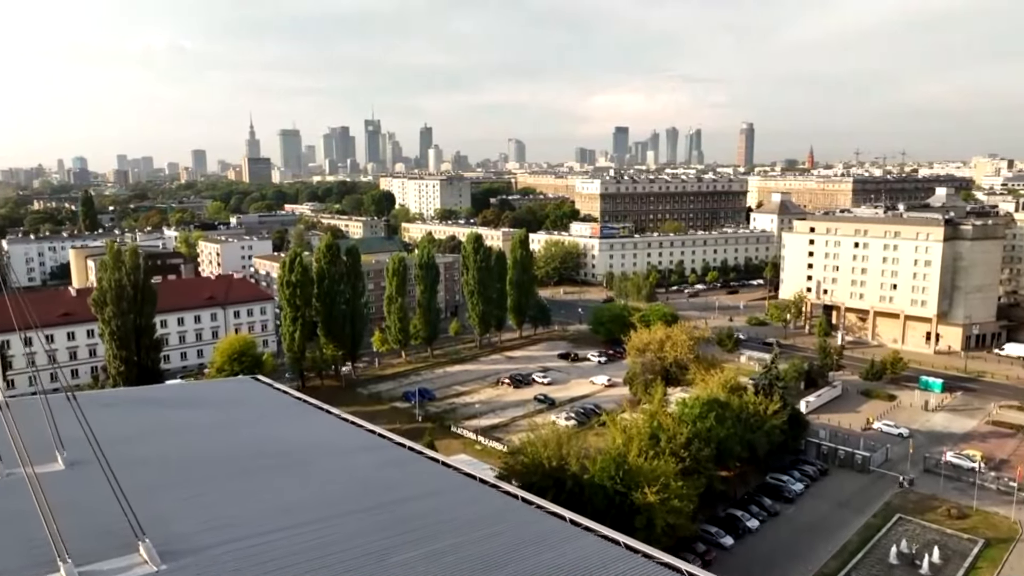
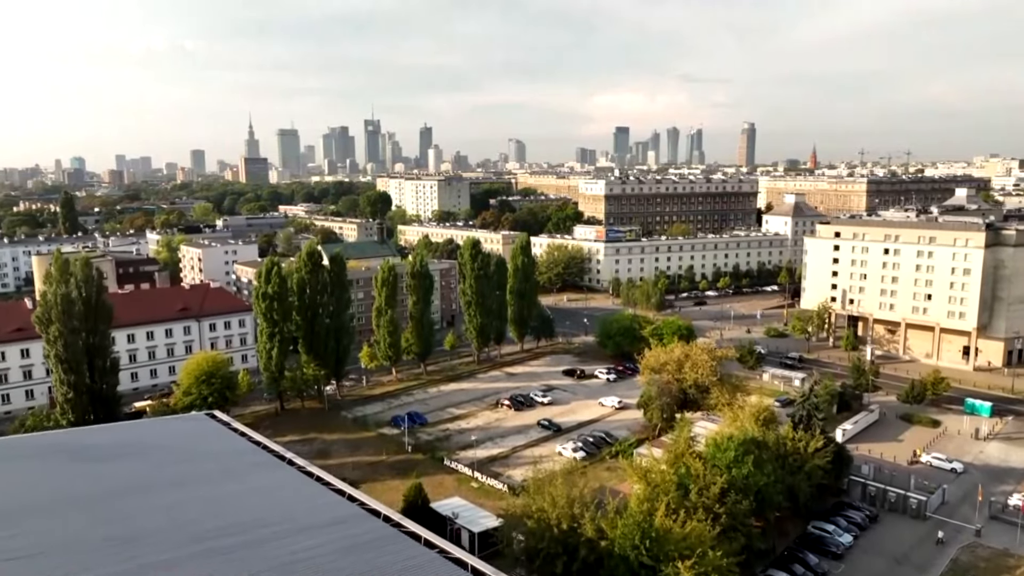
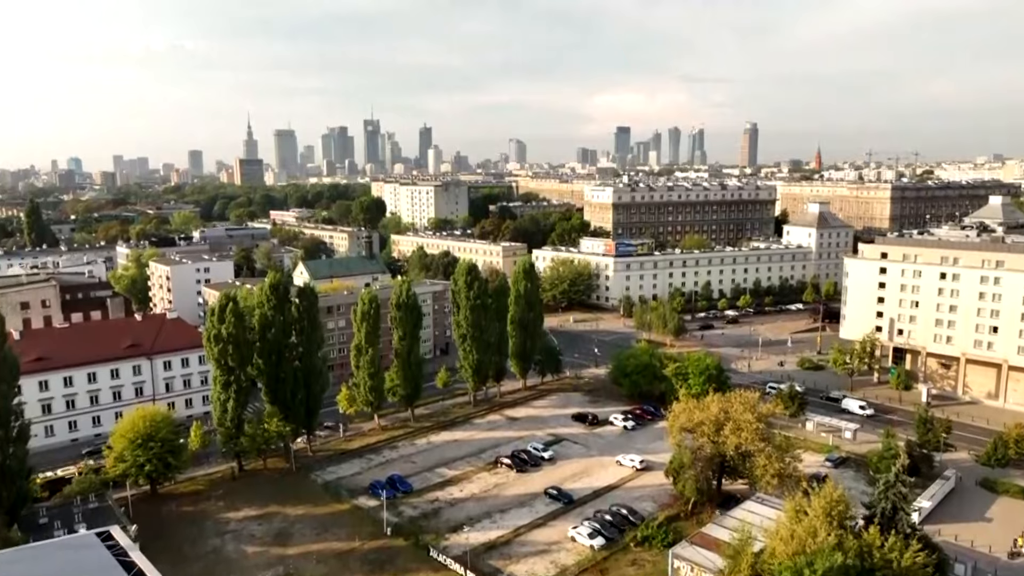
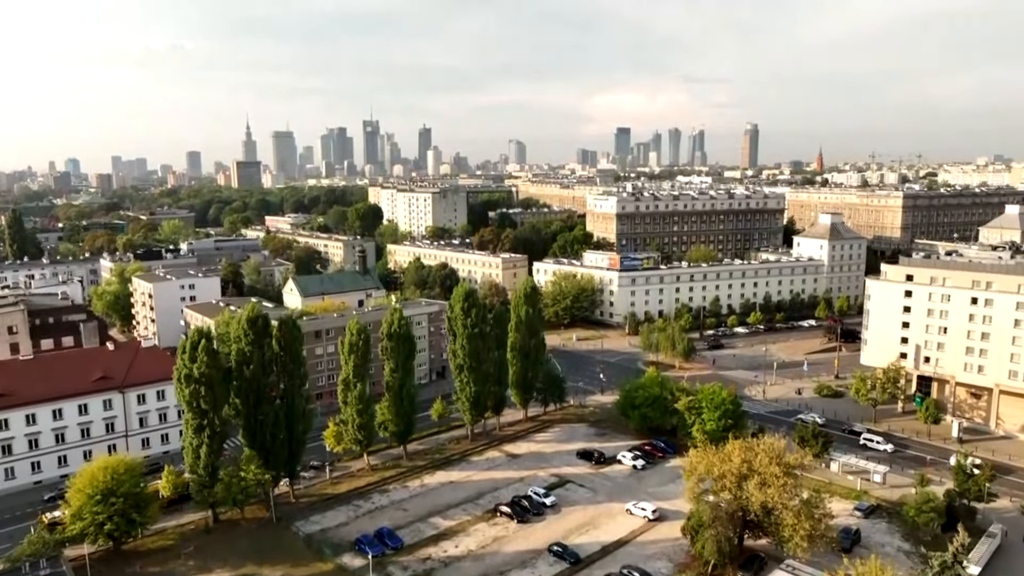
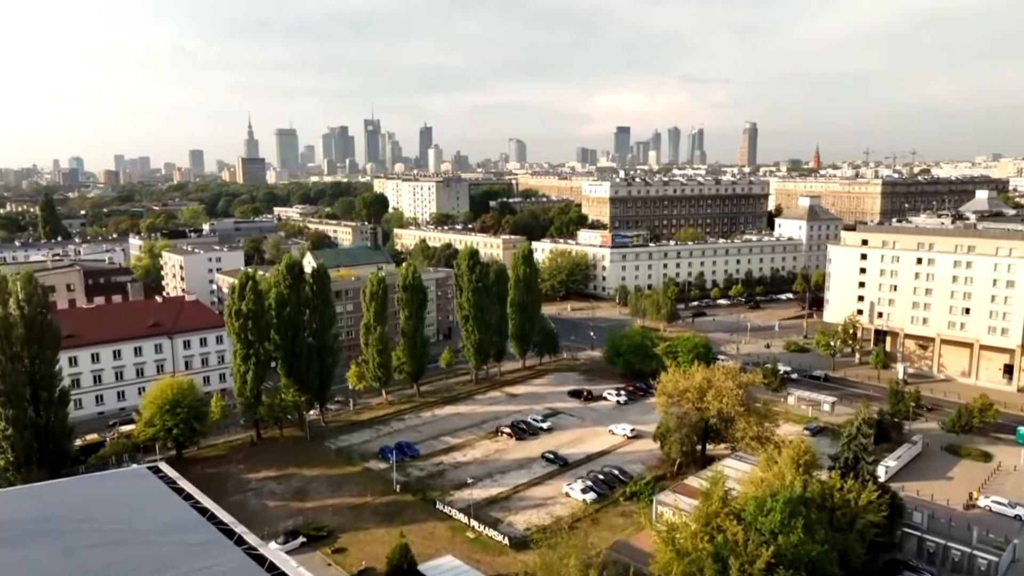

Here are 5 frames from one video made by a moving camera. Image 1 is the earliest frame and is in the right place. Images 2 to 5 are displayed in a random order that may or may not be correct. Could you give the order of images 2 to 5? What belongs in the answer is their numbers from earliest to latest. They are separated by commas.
2, 5, 3, 4
